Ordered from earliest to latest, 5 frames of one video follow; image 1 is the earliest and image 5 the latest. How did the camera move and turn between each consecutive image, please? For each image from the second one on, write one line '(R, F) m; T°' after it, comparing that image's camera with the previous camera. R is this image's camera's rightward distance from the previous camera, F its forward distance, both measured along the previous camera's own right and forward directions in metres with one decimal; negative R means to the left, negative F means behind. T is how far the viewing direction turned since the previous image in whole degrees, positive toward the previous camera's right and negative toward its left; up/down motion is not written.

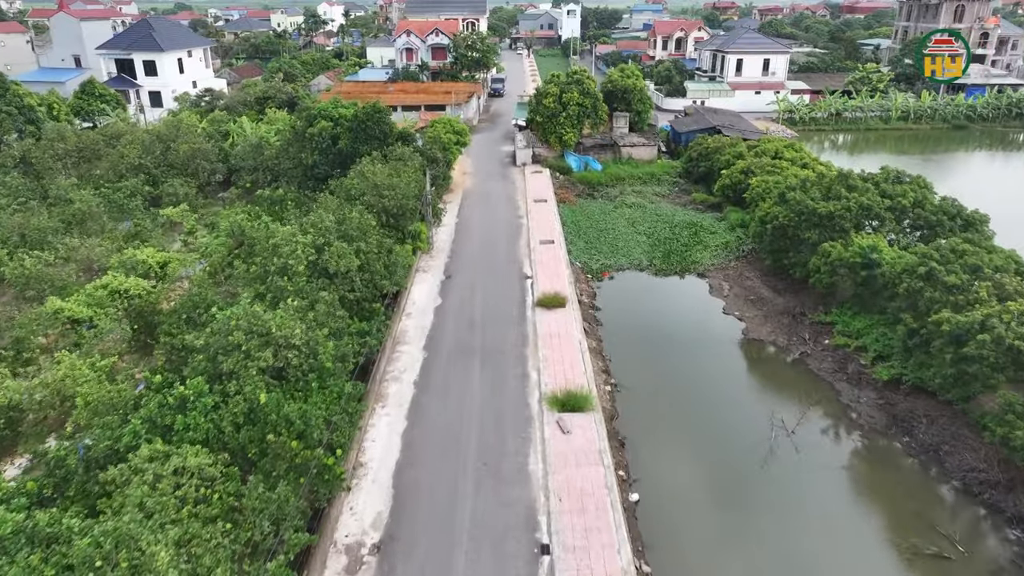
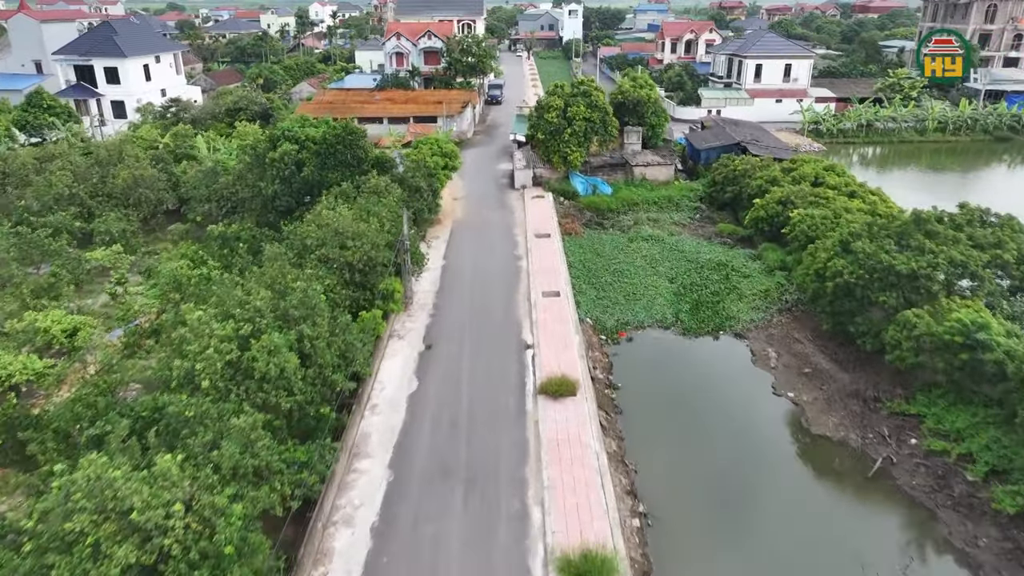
(+0.1, +3.9) m; 0°
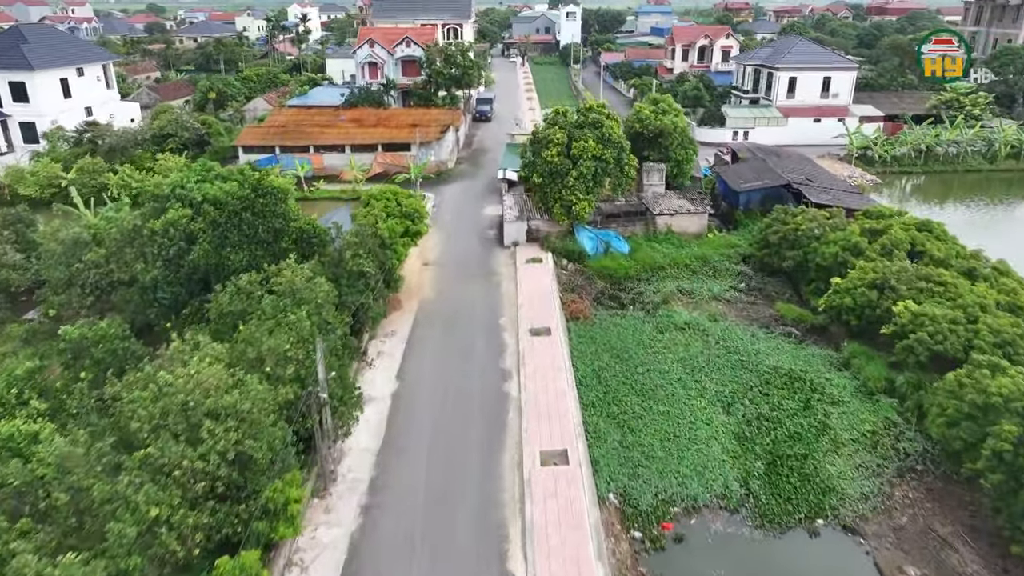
(+0.3, +6.6) m; 0°
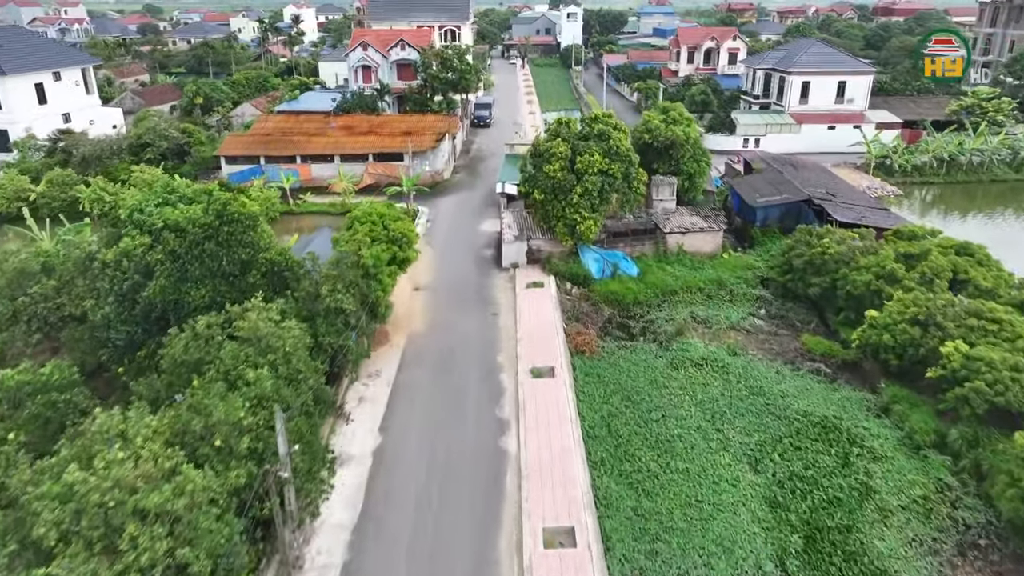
(0.0, +1.8) m; 0°
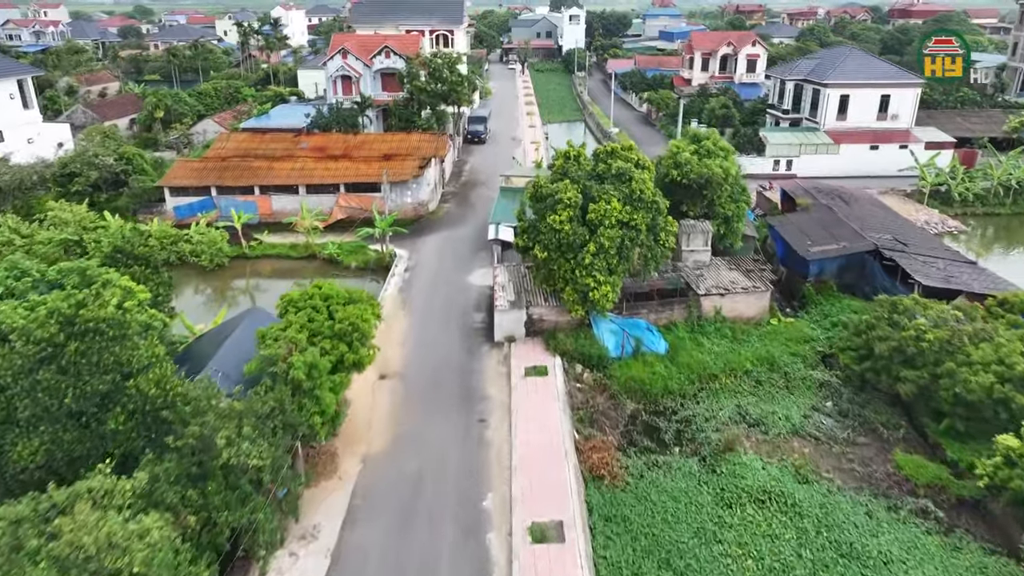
(+0.1, +4.4) m; 0°
